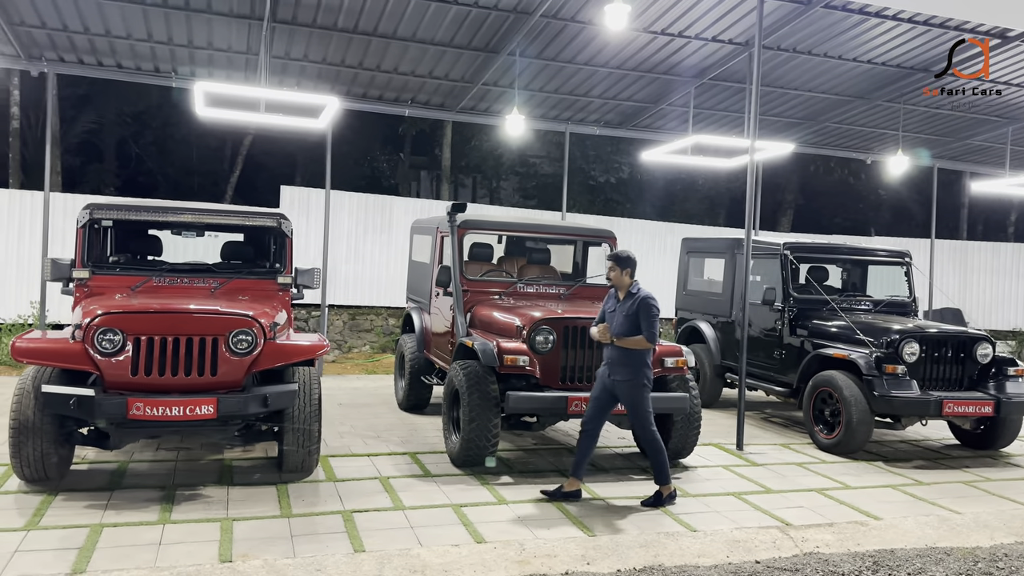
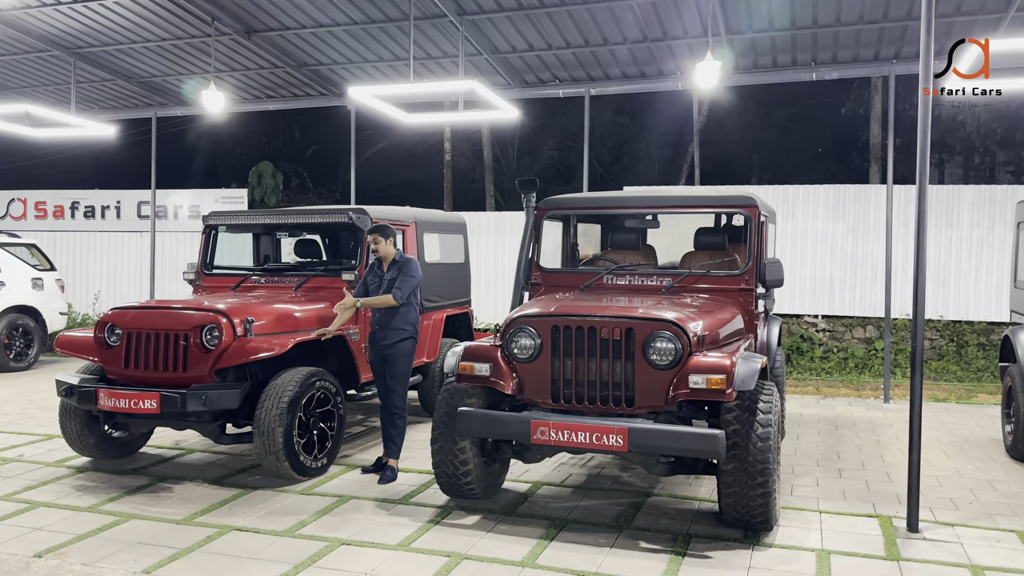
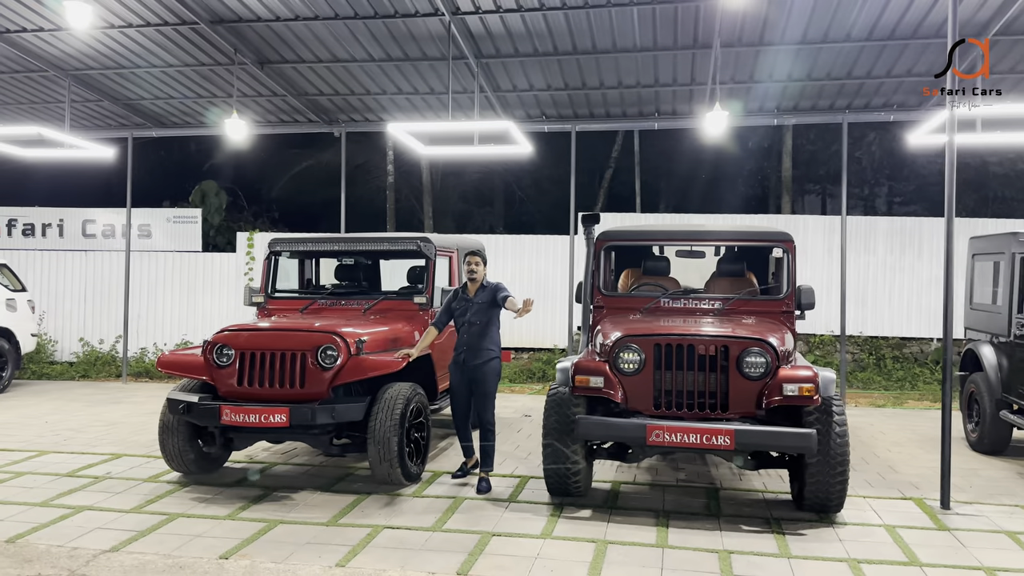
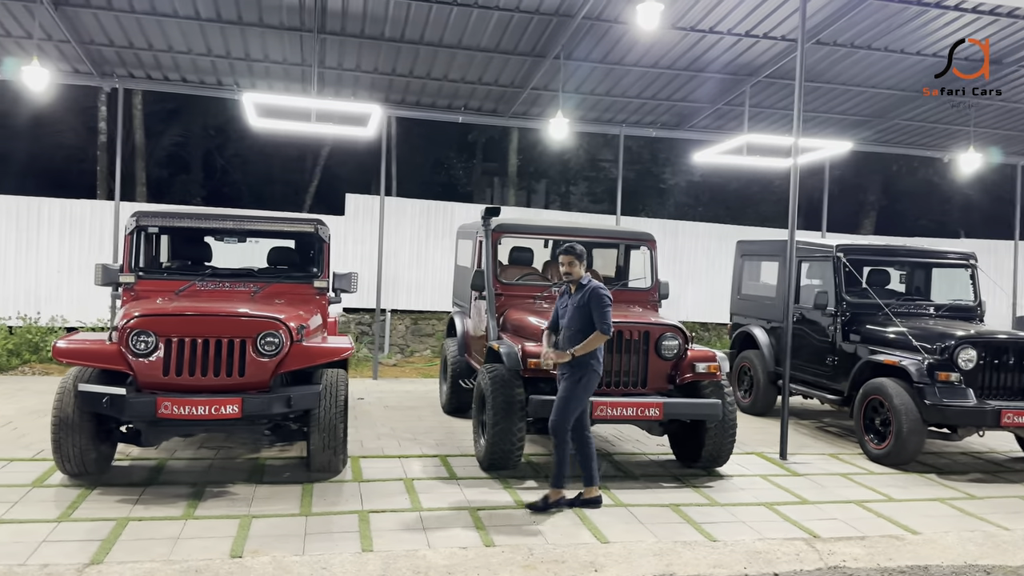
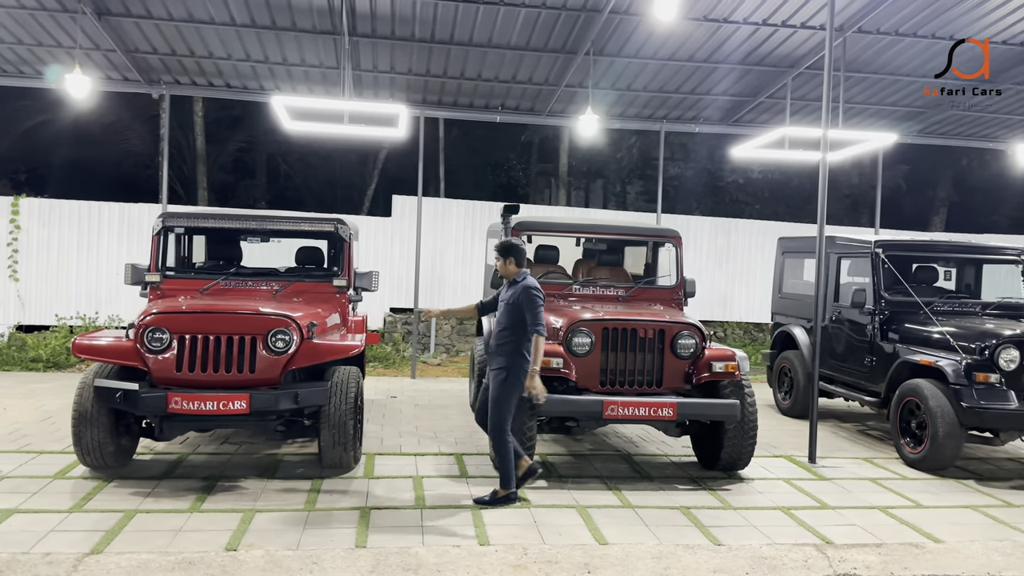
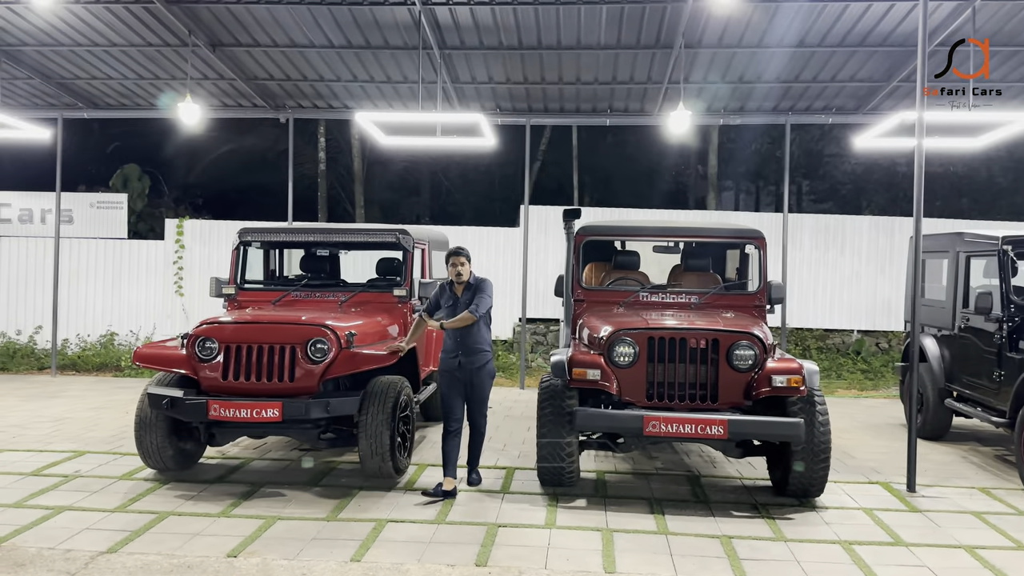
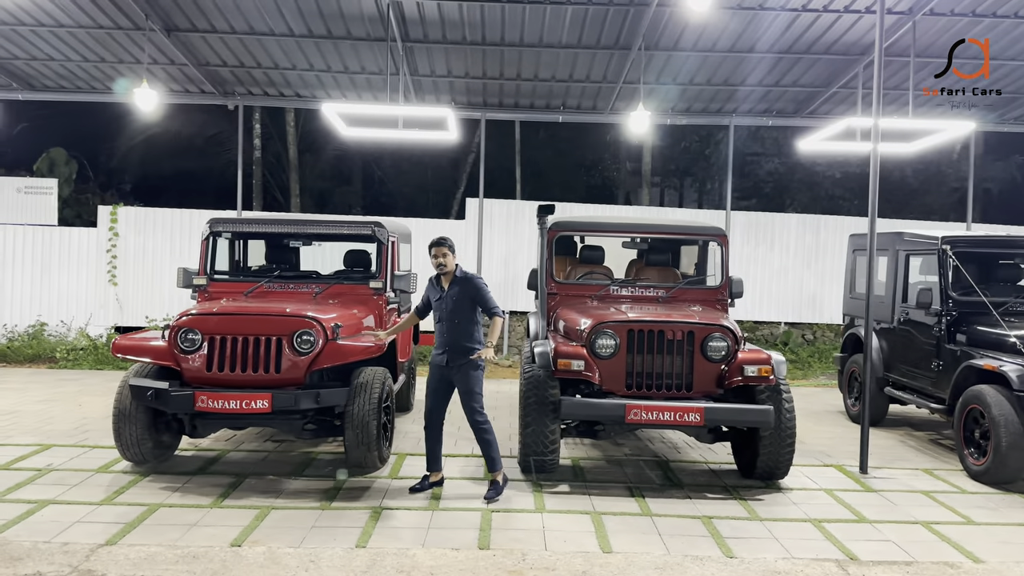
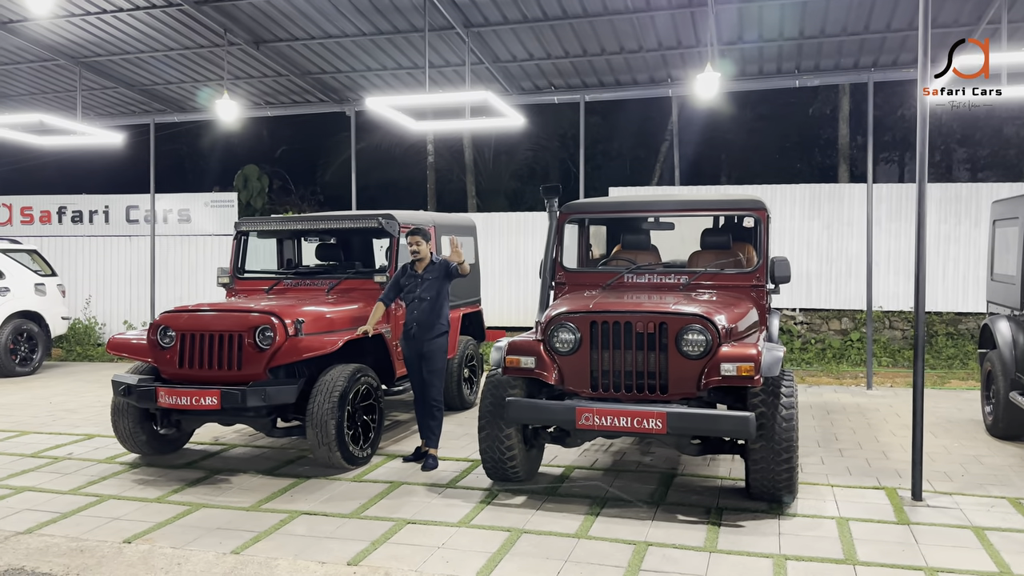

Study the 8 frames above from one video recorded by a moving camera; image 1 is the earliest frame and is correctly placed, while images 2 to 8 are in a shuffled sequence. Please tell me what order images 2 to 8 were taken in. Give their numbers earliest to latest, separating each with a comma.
4, 5, 7, 6, 3, 8, 2
